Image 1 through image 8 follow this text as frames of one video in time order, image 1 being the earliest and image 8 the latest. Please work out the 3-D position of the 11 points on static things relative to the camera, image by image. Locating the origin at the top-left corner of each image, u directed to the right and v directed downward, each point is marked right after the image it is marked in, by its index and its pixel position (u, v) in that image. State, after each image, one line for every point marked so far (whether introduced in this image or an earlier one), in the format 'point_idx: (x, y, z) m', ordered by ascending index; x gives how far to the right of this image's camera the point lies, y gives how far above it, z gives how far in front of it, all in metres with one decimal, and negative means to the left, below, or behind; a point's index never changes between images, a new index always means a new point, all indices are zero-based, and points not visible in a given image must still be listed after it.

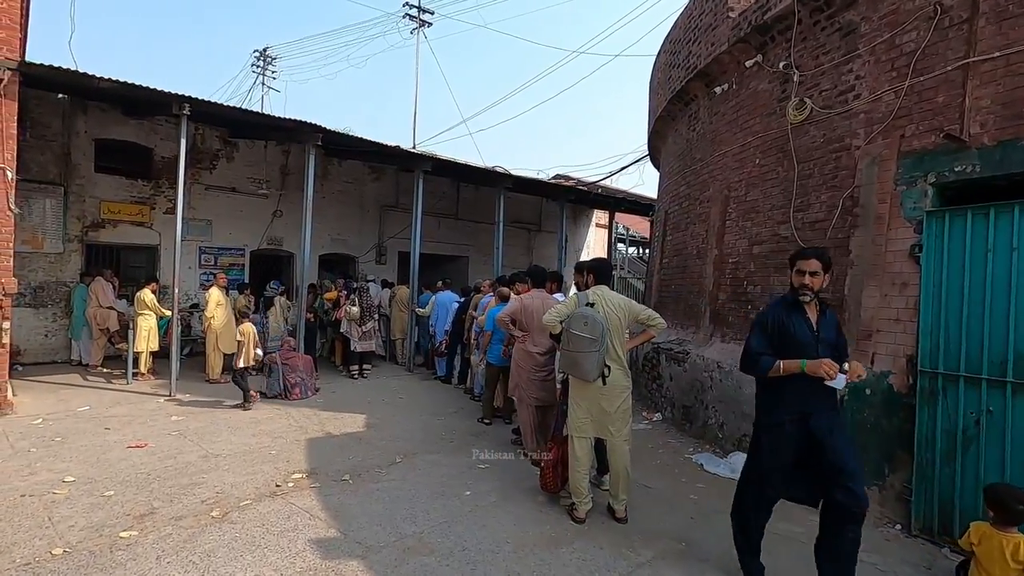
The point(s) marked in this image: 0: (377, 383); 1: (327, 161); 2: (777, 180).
0: (-2.6, -1.9, +10.5) m
1: (-5.1, +3.5, +14.7) m
2: (+3.0, +1.2, +6.1) m
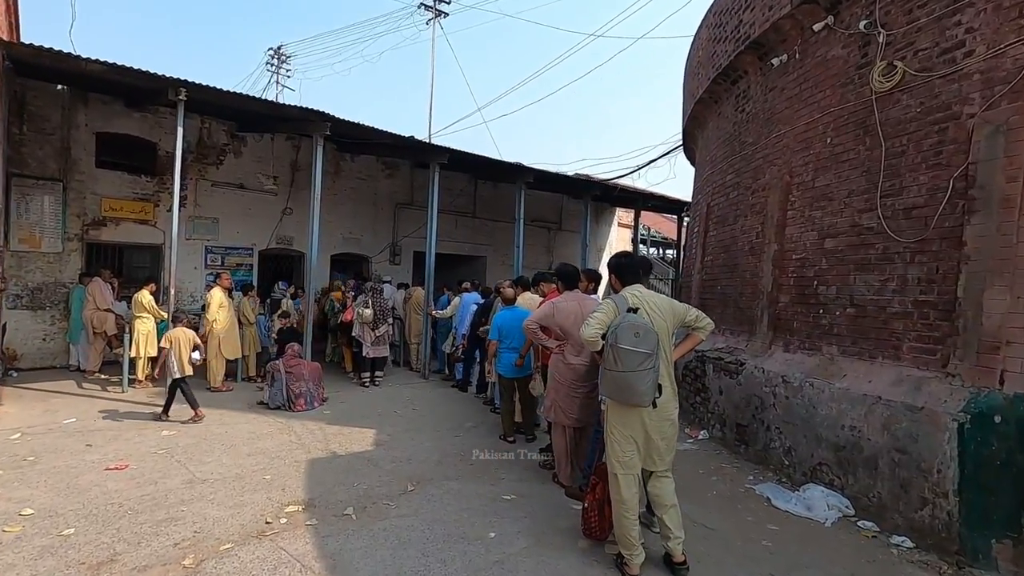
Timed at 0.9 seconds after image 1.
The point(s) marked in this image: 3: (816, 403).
0: (-2.2, -1.9, +9.7) m
1: (-4.5, +3.4, +14.0) m
2: (+3.3, +1.2, +5.1) m
3: (+2.8, -1.1, +5.0) m
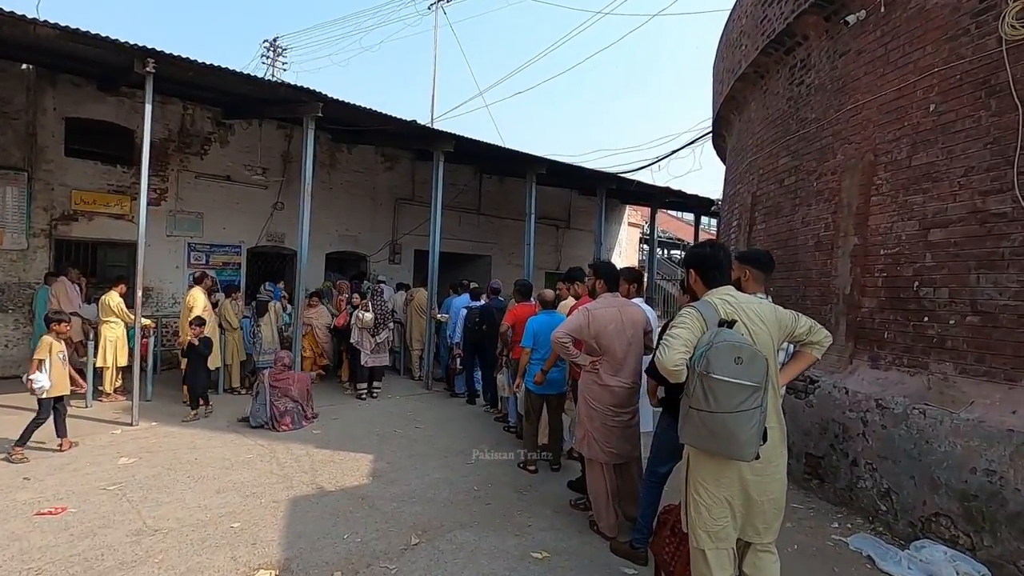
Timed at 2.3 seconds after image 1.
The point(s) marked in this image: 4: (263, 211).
0: (-2.0, -1.9, +8.6) m
1: (-4.3, +3.4, +13.0) m
2: (+3.5, +1.2, +4.1) m
3: (+3.1, -1.1, +3.9) m
4: (-5.6, +1.7, +12.1) m
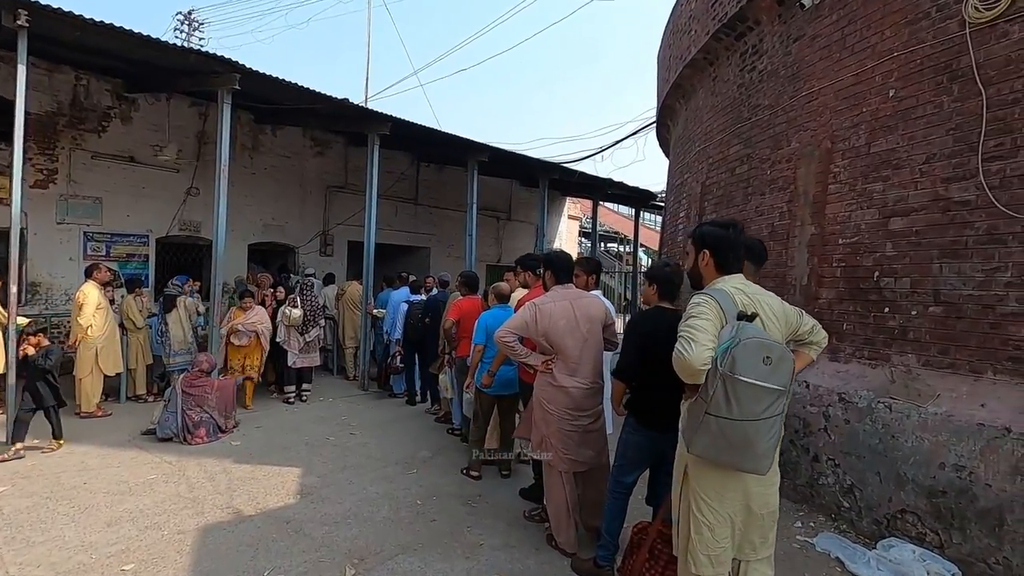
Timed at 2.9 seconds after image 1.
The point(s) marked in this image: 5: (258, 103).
0: (-2.8, -1.8, +7.9) m
1: (-5.6, +3.6, +11.9) m
2: (+3.2, +1.3, +4.0) m
3: (+2.7, -1.0, +3.8) m
4: (-6.8, +1.8, +10.9) m
5: (-4.7, +3.5, +10.0) m
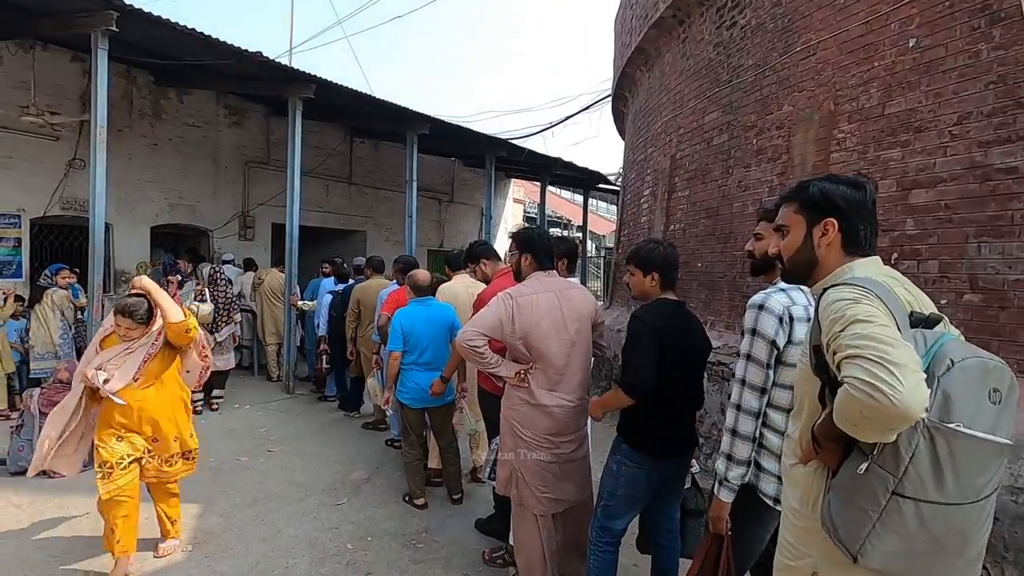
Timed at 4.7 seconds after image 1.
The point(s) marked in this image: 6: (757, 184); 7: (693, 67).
0: (-3.5, -1.7, +6.7) m
1: (-6.7, +3.8, +10.2) m
2: (+2.9, +1.4, +3.3) m
3: (+2.5, -0.9, +3.2) m
4: (-7.8, +2.0, +9.1) m
5: (-5.7, +3.6, +8.4) m
6: (+2.2, +1.0, +4.9) m
7: (+2.1, +2.6, +6.2) m
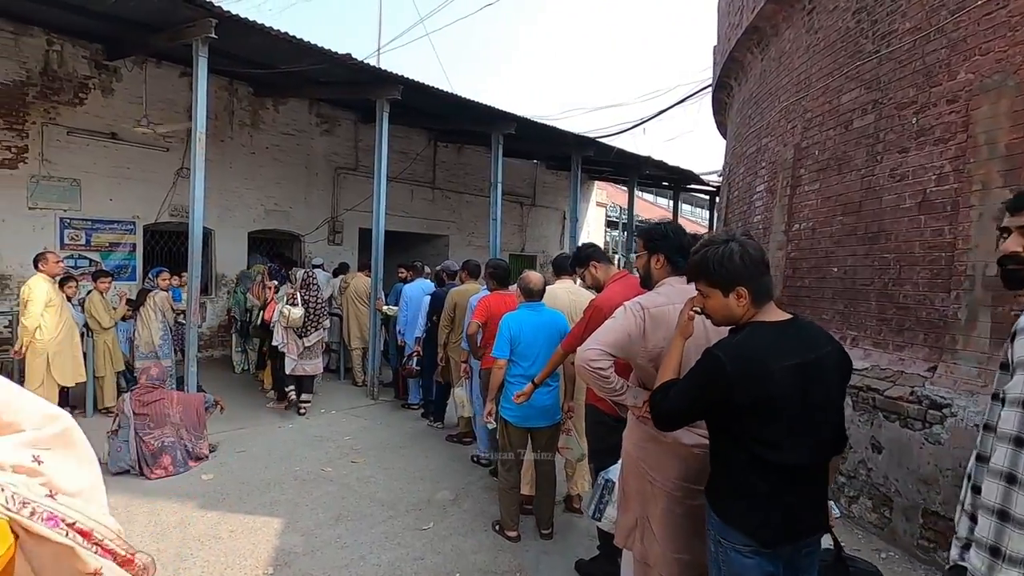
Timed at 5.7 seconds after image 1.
0: (-2.4, -1.7, +6.6) m
1: (-5.1, +3.7, +10.5) m
2: (+3.5, +1.3, +2.4) m
3: (+3.0, -1.0, +2.3) m
4: (-6.3, +2.0, +9.6) m
5: (-4.2, +3.6, +8.7) m
6: (+3.1, +0.9, +4.0) m
7: (+3.1, +2.5, +5.3) m
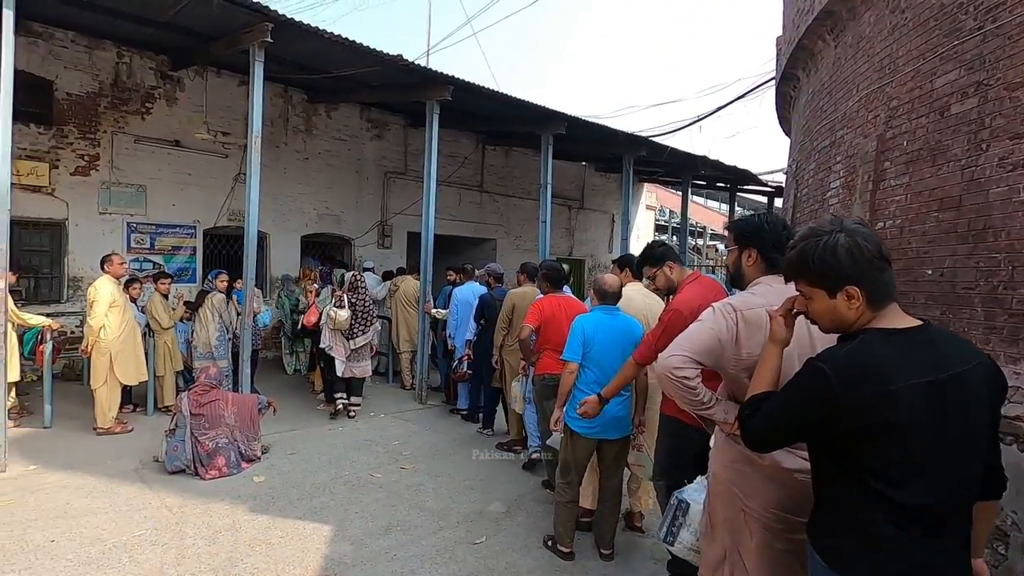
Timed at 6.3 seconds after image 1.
0: (-1.7, -1.7, +6.5) m
1: (-4.1, +3.6, +10.7) m
2: (+3.8, +1.3, +1.9) m
3: (+3.3, -1.0, +1.8) m
4: (-5.4, +1.9, +9.9) m
5: (-3.4, +3.5, +8.8) m
6: (+3.5, +0.9, +3.6) m
7: (+3.6, +2.4, +4.8) m
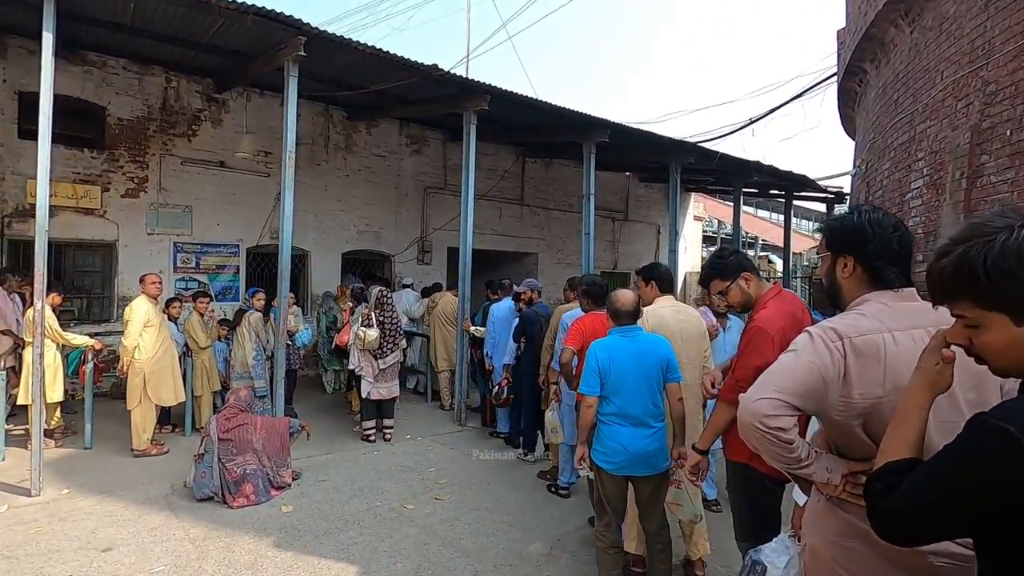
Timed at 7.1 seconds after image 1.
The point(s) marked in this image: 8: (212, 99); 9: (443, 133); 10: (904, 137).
0: (-1.2, -1.9, +6.2) m
1: (-3.3, +3.3, +10.7) m
2: (+3.8, +1.3, +1.2) m
3: (+3.4, -1.0, +1.1) m
4: (-4.6, +1.6, +9.9) m
5: (-2.8, +3.3, +8.8) m
6: (+3.7, +0.8, +2.9) m
7: (+3.9, +2.3, +4.2) m
8: (-5.4, +3.4, +9.5) m
9: (-1.5, +3.5, +12.0) m
10: (+4.2, +1.6, +5.8) m
